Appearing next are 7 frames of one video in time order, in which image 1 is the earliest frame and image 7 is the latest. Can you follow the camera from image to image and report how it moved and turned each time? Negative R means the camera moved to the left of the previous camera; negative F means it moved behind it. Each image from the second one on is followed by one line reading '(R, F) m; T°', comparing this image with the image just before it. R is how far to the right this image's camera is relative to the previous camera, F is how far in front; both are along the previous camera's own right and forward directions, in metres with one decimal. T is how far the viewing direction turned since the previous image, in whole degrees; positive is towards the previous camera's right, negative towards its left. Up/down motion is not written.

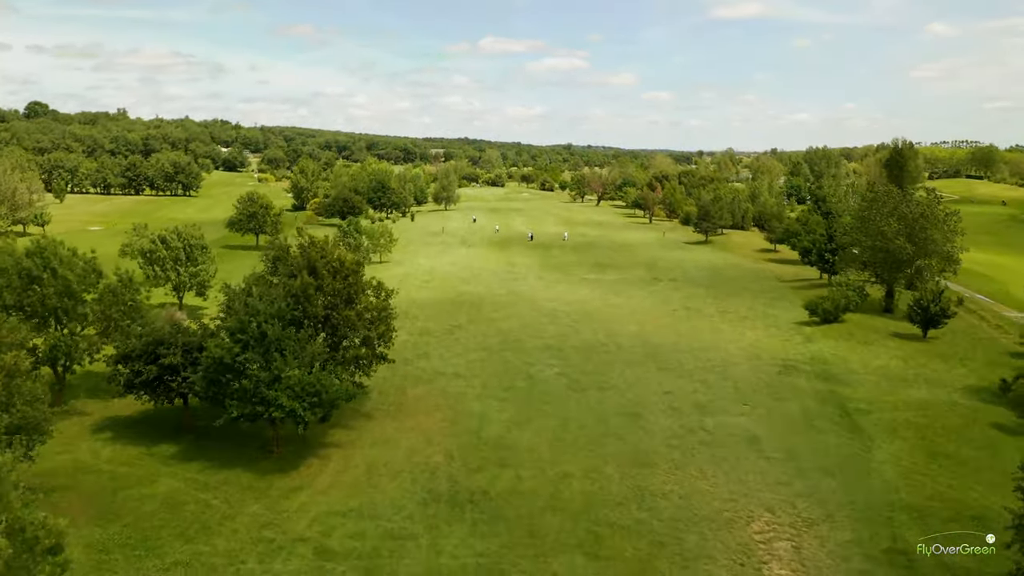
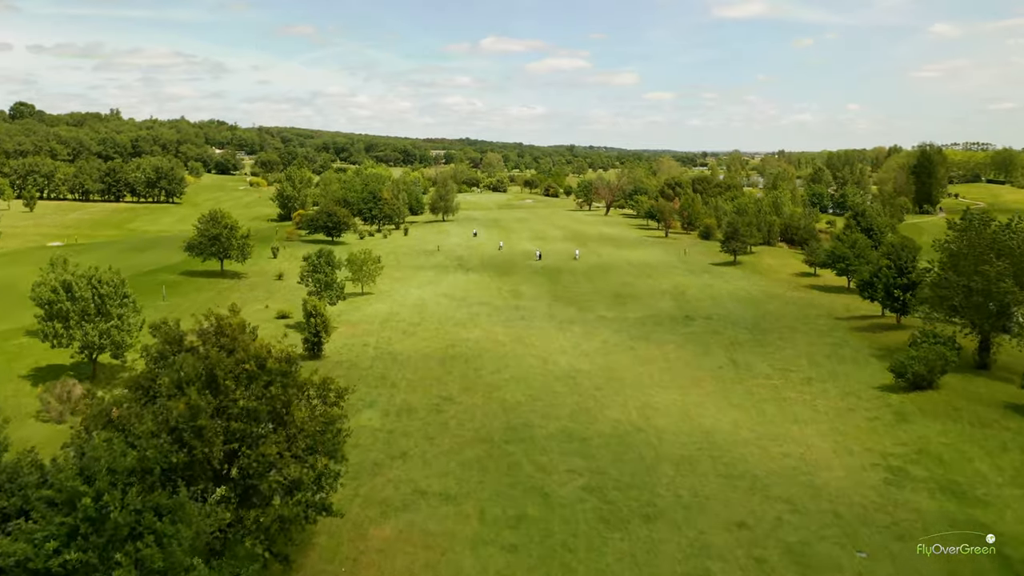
(-0.3, +10.1) m; 0°
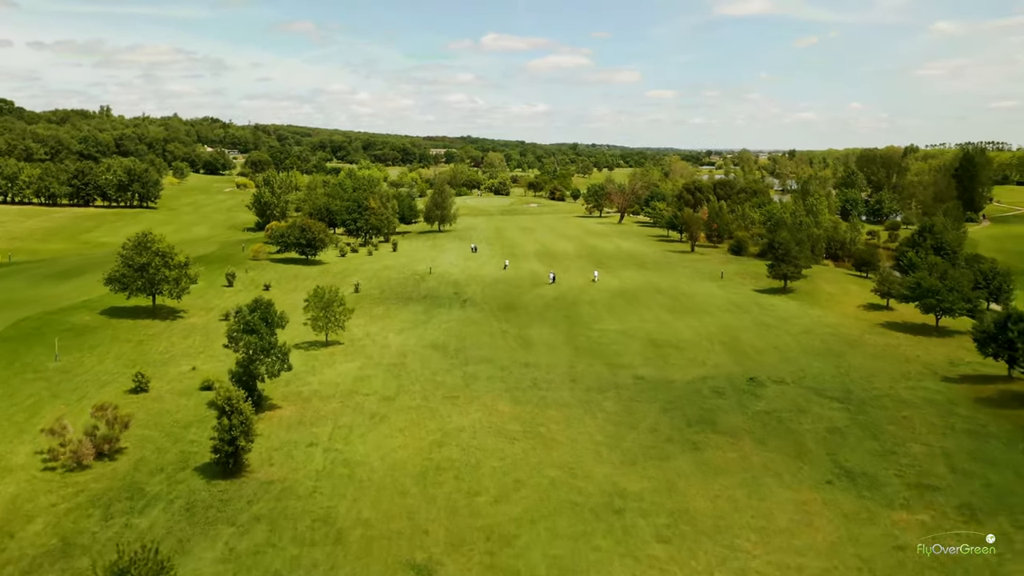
(-0.5, +13.3) m; 0°
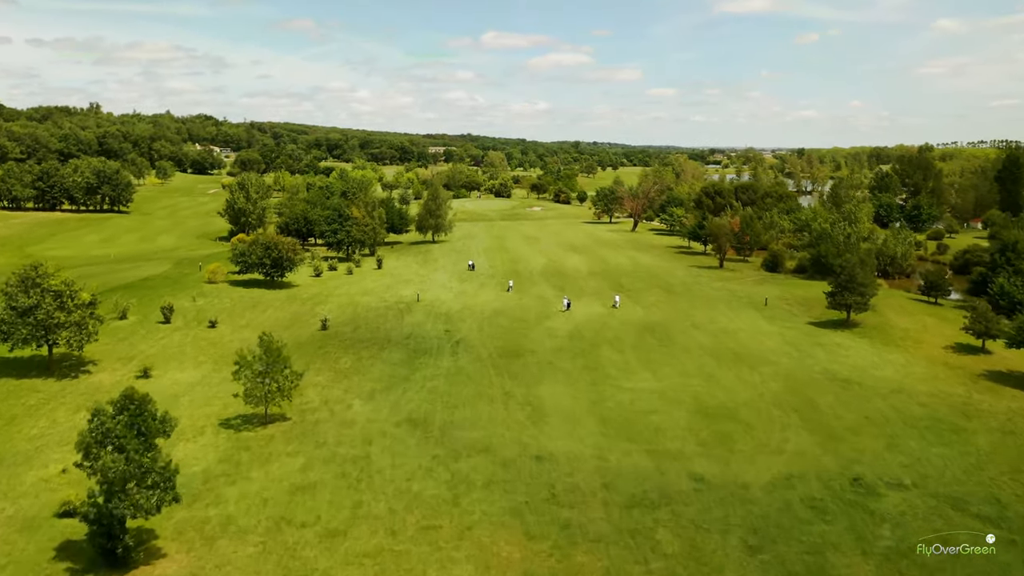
(-0.3, +12.0) m; 0°
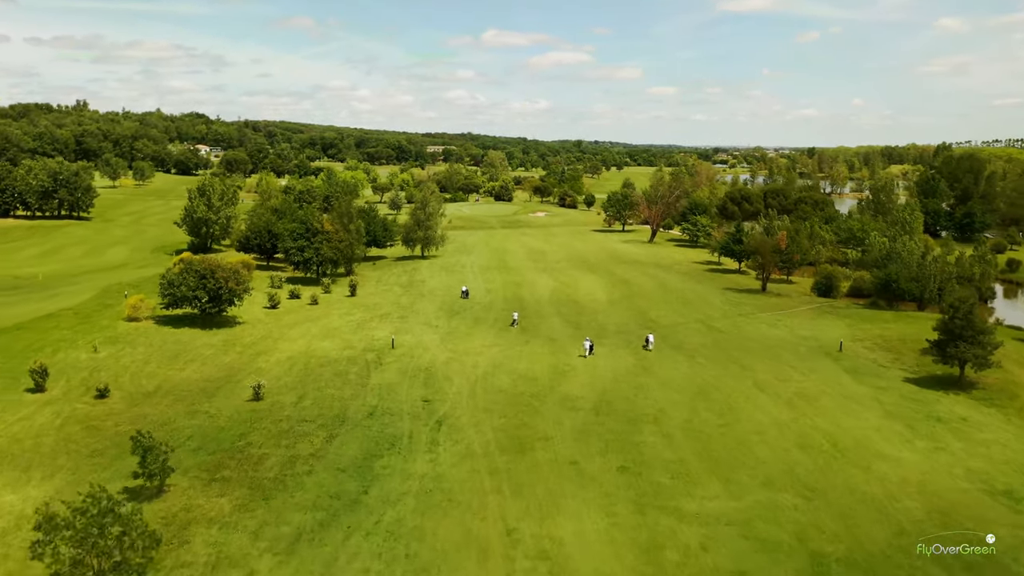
(-0.2, +13.7) m; 0°
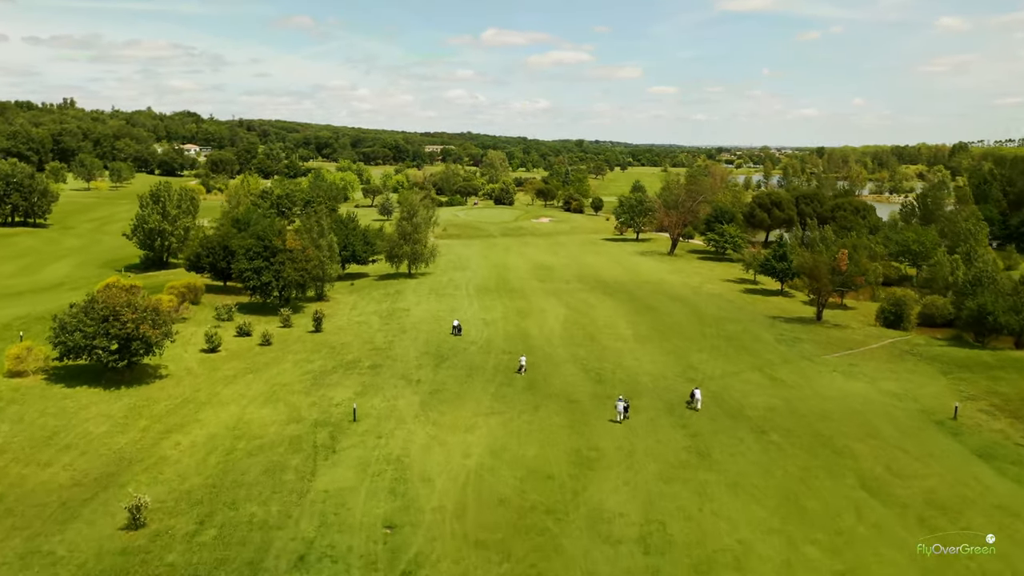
(-0.3, +12.2) m; 0°
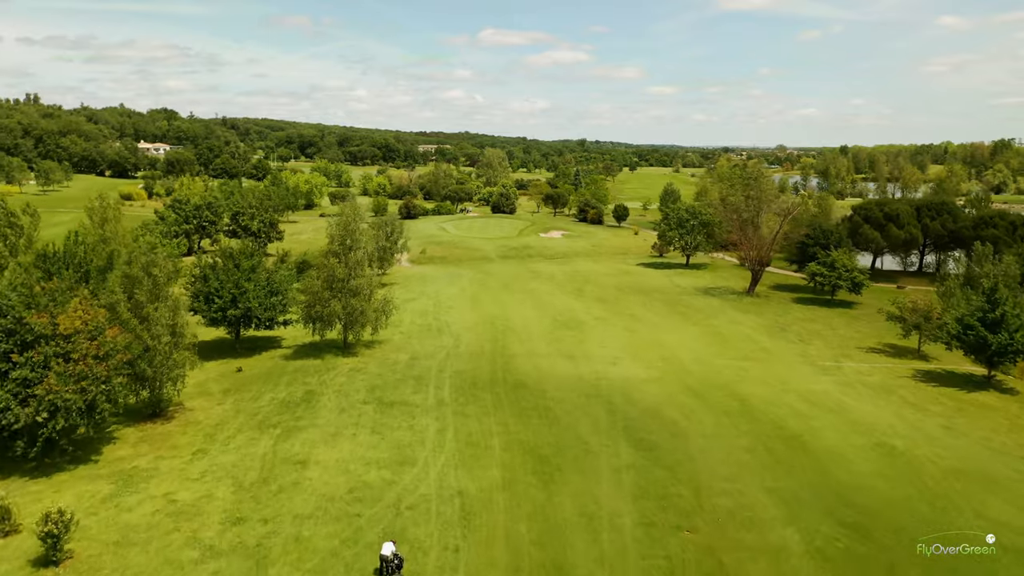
(-0.5, +29.7) m; 0°
